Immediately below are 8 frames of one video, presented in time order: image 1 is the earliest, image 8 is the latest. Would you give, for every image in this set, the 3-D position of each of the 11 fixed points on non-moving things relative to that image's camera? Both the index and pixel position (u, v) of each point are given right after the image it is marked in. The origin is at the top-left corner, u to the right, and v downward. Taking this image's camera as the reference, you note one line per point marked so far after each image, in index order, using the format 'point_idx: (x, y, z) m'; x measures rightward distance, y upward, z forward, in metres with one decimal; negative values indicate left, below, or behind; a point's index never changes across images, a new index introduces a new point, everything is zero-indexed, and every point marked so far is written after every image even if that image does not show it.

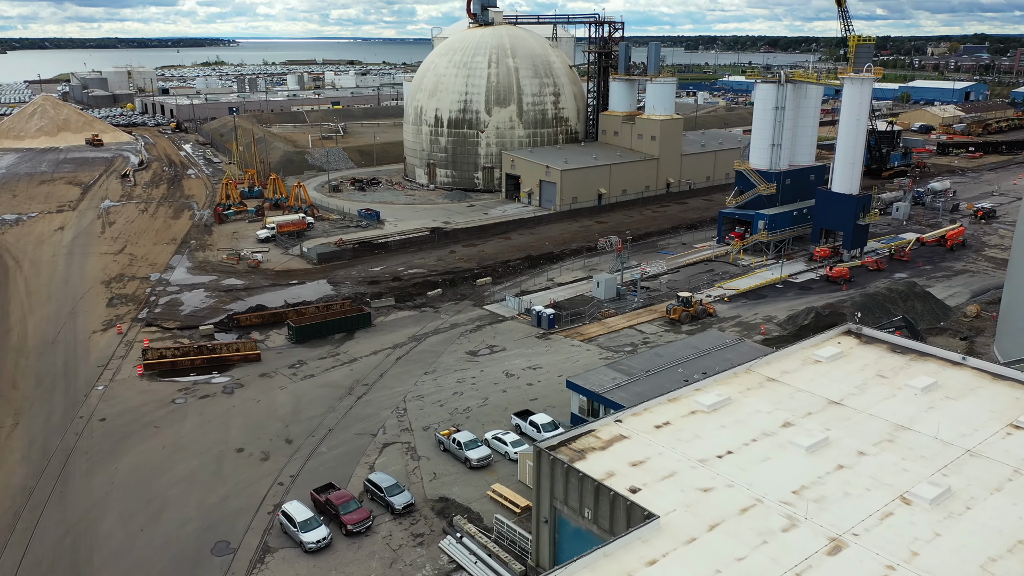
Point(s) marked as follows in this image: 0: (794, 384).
0: (+6.8, -2.3, +19.6) m
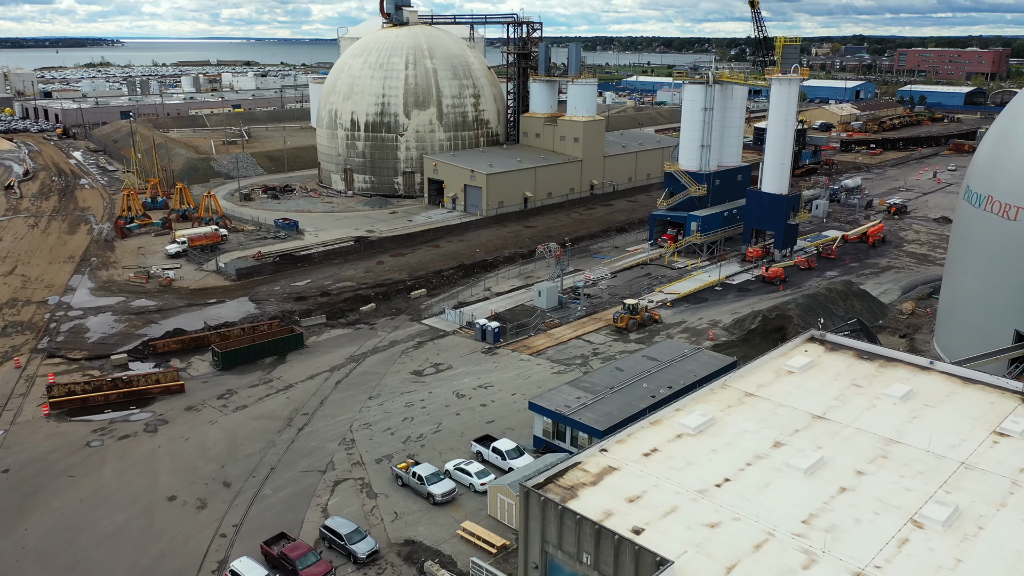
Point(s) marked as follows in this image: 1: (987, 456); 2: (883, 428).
0: (+6.0, -2.5, +18.9) m
1: (+9.5, -3.4, +16.4) m
2: (+7.9, -3.0, +17.4) m
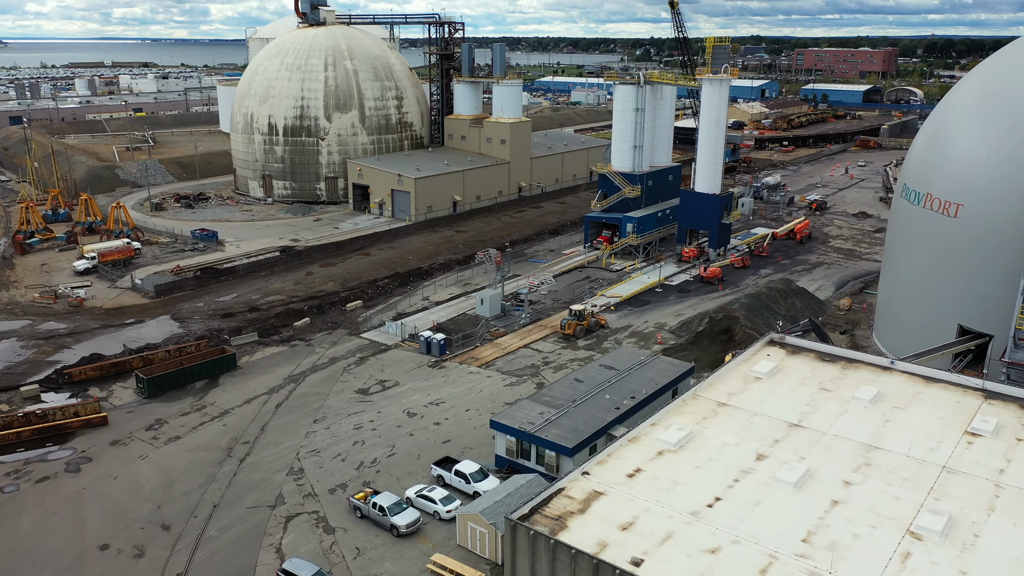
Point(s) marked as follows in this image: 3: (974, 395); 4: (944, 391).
0: (+5.3, -2.7, +18.4) m
1: (+9.0, -3.4, +16.3) m
2: (+7.3, -3.1, +17.2) m
3: (+10.8, -2.5, +19.2) m
4: (+10.2, -2.4, +19.4) m
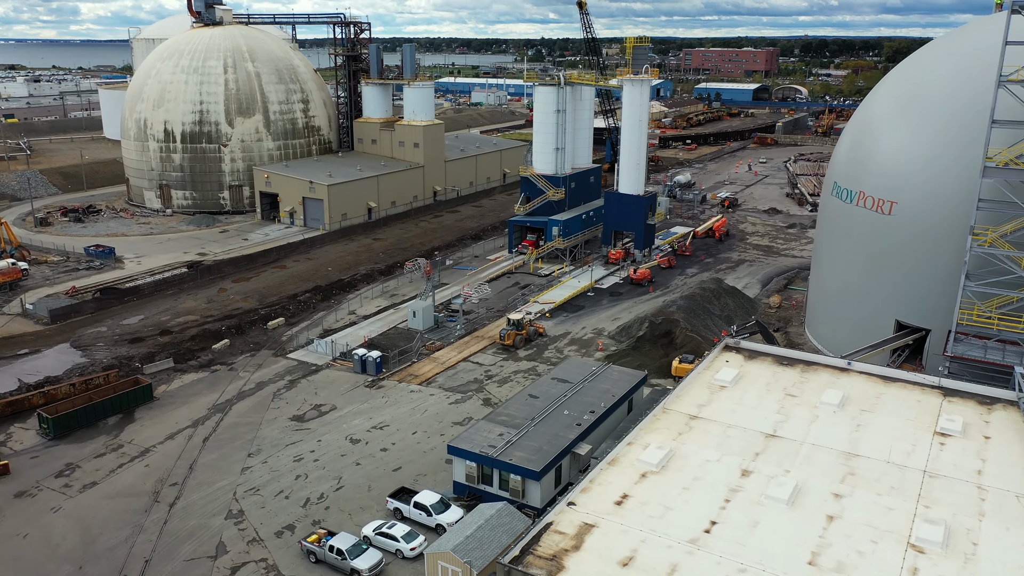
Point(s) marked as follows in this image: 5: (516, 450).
0: (+4.5, -2.9, +17.9) m
1: (+8.5, -3.4, +16.2) m
2: (+6.7, -3.1, +16.9) m
3: (+9.9, -2.5, +19.3) m
4: (+9.3, -2.4, +19.4) m
5: (+0.1, -3.8, +19.1) m
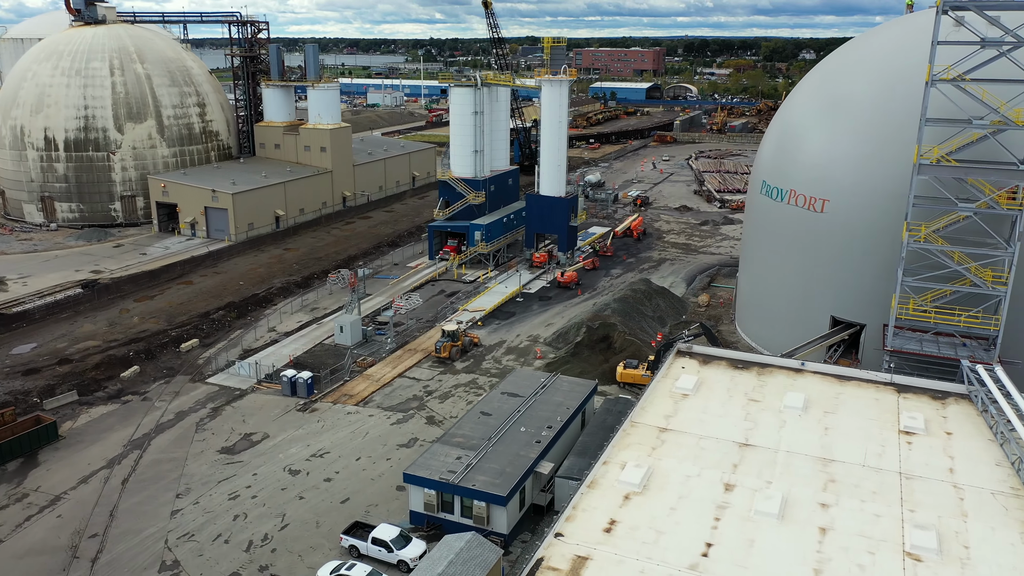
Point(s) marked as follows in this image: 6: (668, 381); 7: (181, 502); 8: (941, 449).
0: (+3.7, -3.0, +17.4) m
1: (+7.9, -3.4, +16.2) m
2: (+6.0, -3.2, +16.7) m
3: (+8.9, -2.4, +19.4) m
4: (+8.2, -2.4, +19.5) m
5: (-0.7, -4.1, +18.0) m
6: (+3.8, -2.2, +19.8) m
7: (-7.9, -5.1, +19.6) m
8: (+8.7, -3.3, +16.7) m
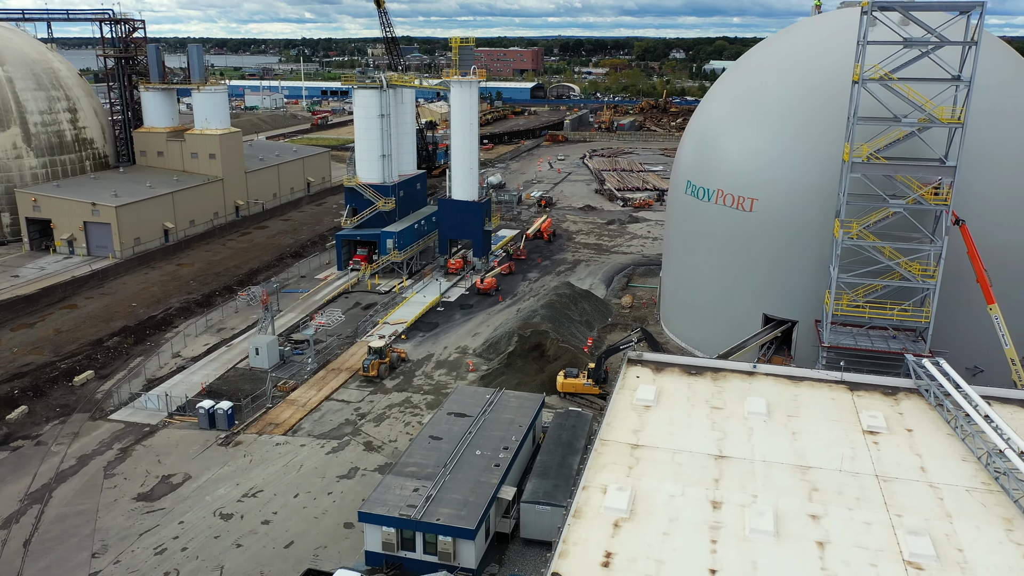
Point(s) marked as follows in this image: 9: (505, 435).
0: (+3.0, -3.2, +16.7) m
1: (+7.3, -3.4, +16.2) m
2: (+5.4, -3.3, +16.3) m
3: (+7.8, -2.4, +19.5) m
4: (+7.2, -2.4, +19.4) m
5: (-1.5, -4.4, +16.7) m
6: (+2.7, -2.4, +19.1) m
7: (-8.7, -5.8, +17.3) m
8: (+8.0, -3.2, +16.8) m
9: (-0.2, -3.5, +19.8) m
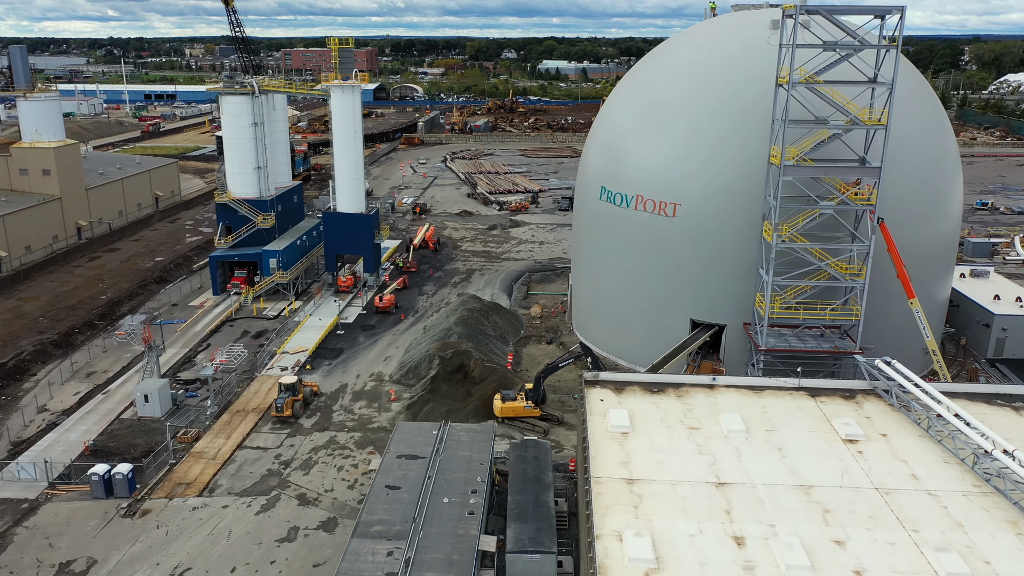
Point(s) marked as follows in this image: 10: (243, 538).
0: (+2.7, -3.6, +15.7) m
1: (+7.1, -3.6, +16.0) m
2: (+5.1, -3.6, +15.7) m
3: (+6.8, -2.5, +19.3) m
4: (+6.2, -2.6, +19.1) m
5: (-1.6, -5.1, +14.8) m
6: (+1.9, -2.8, +17.9) m
7: (-8.7, -6.8, +14.0) m
8: (+7.6, -3.4, +16.7) m
9: (-1.0, -4.1, +18.1) m
10: (-6.0, -5.5, +18.3) m
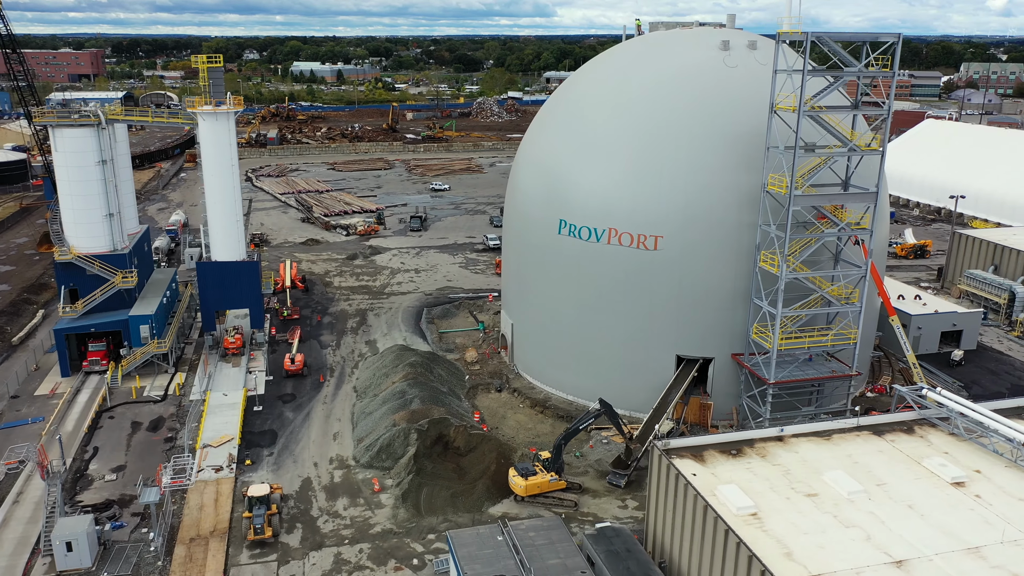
0: (+5.4, -4.7, +14.0) m
1: (+9.5, -4.3, +15.6) m
2: (+7.7, -4.5, +14.8) m
3: (+8.2, -3.4, +18.7) m
4: (+7.7, -3.5, +18.4) m
5: (+1.7, -6.6, +12.0) m
6: (+3.9, -4.1, +16.0) m
7: (-4.7, -9.0, +9.2) m
8: (+9.8, -4.1, +16.4) m
9: (+1.3, -5.6, +15.3) m
10: (-3.5, -7.5, +14.0) m
